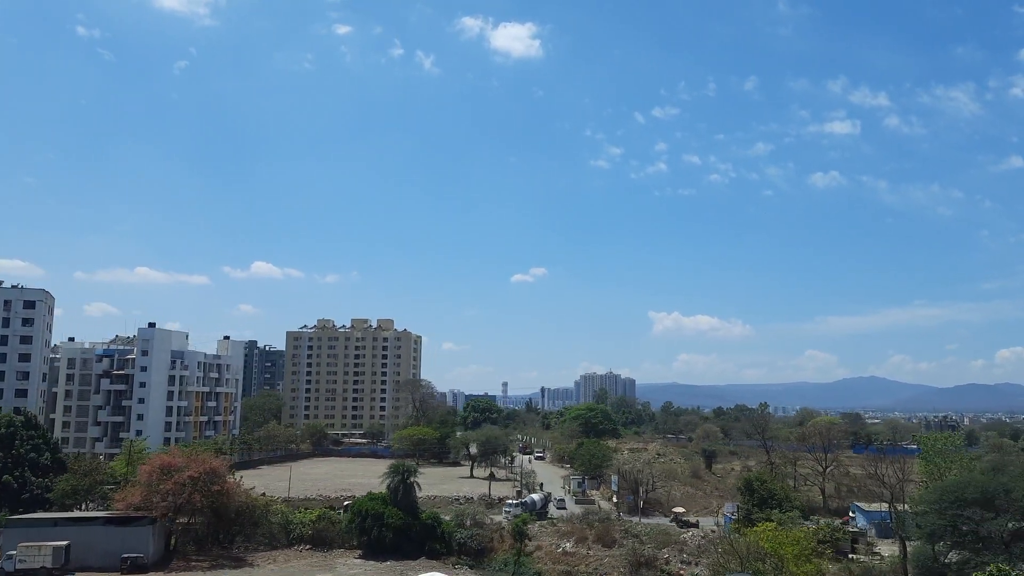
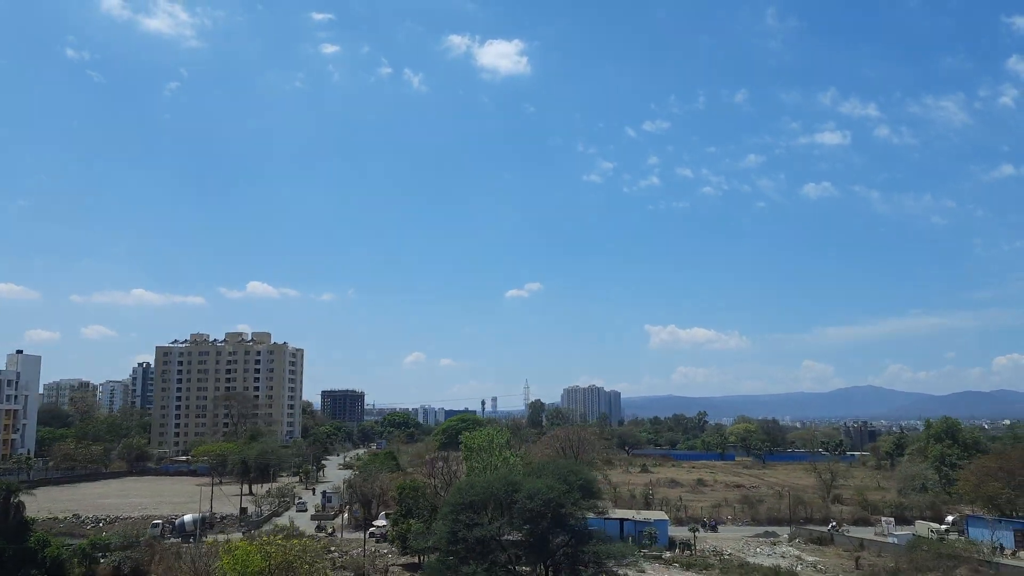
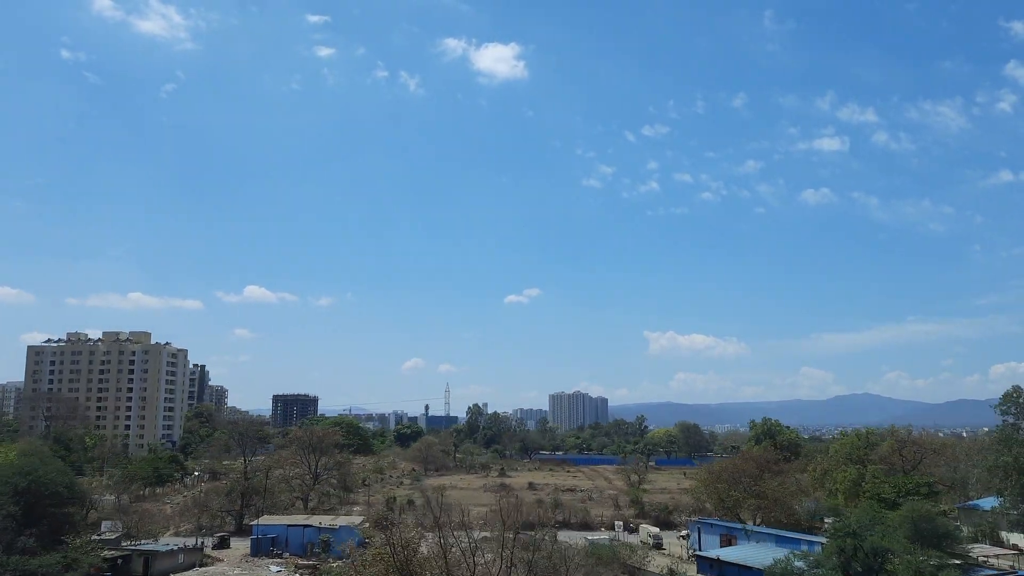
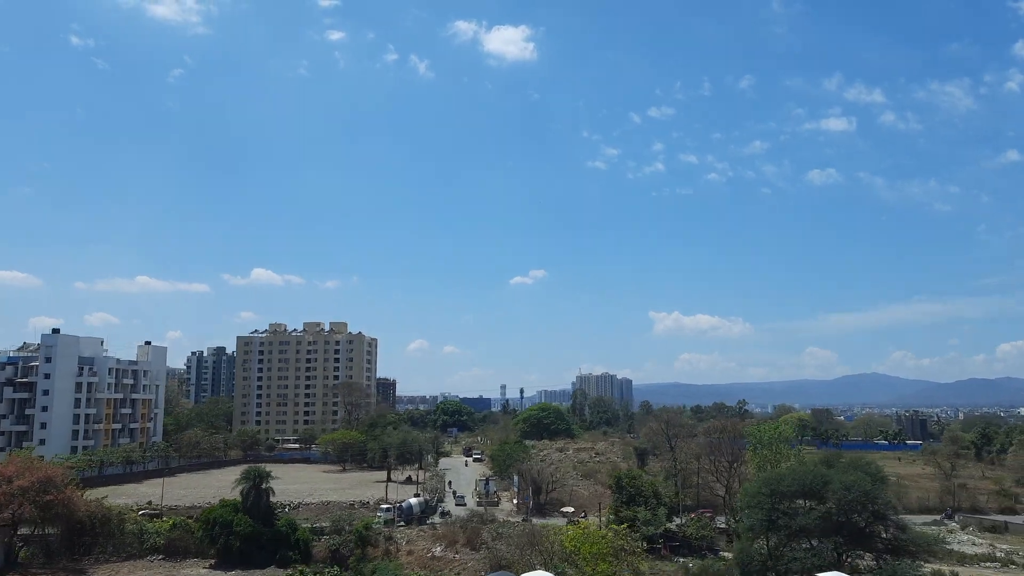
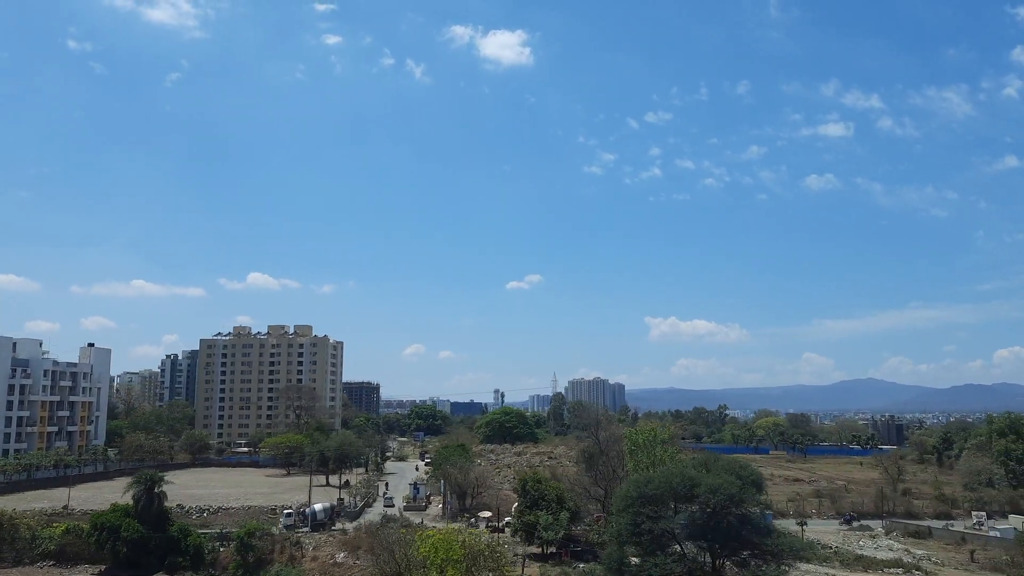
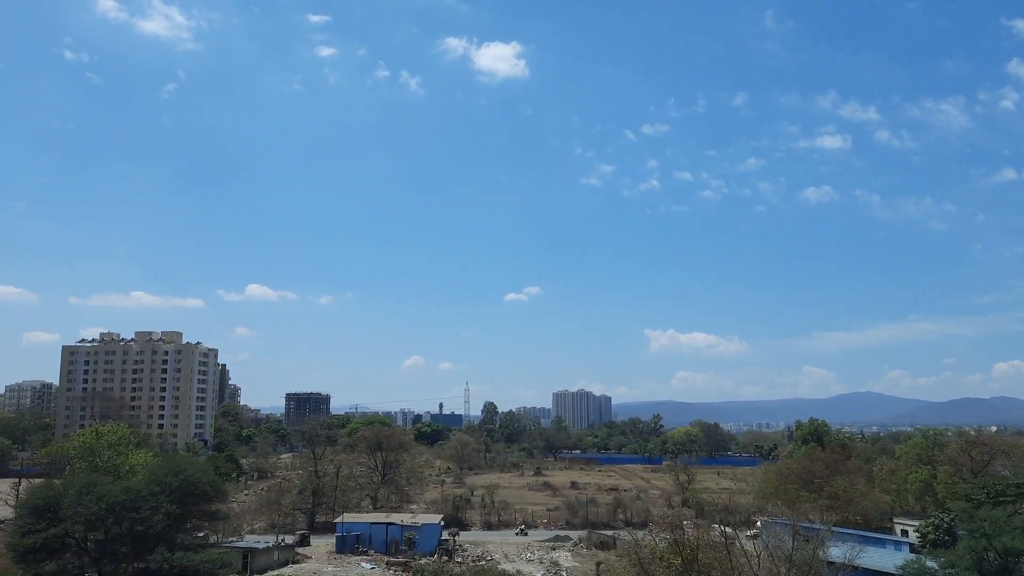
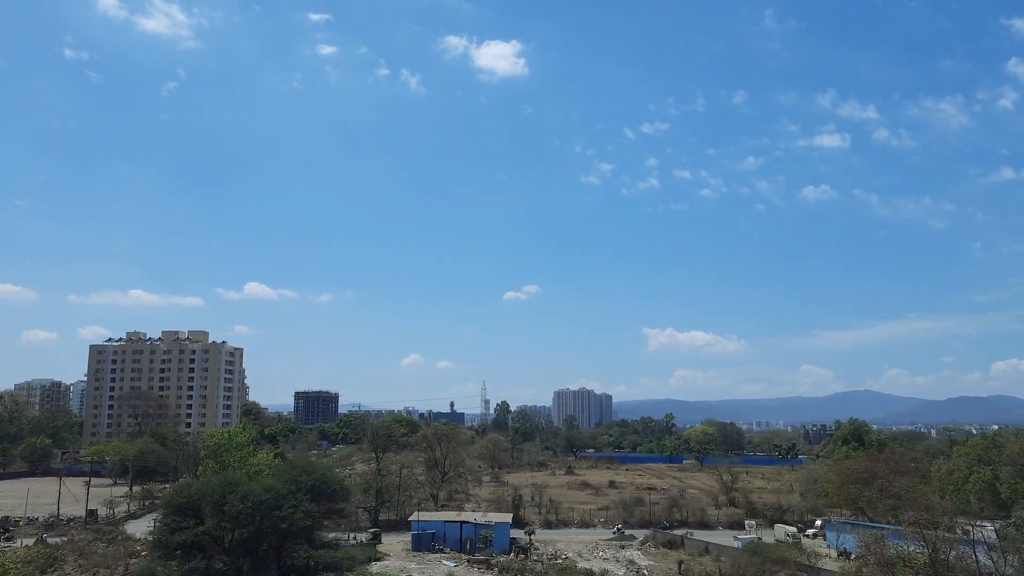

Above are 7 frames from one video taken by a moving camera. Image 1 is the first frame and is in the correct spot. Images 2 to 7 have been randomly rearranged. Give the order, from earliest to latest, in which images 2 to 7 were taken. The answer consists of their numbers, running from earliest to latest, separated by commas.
4, 5, 2, 7, 6, 3
